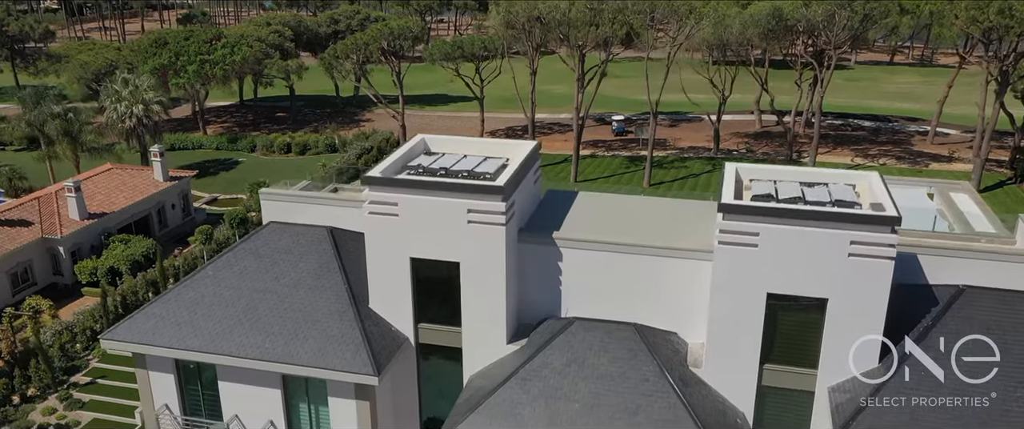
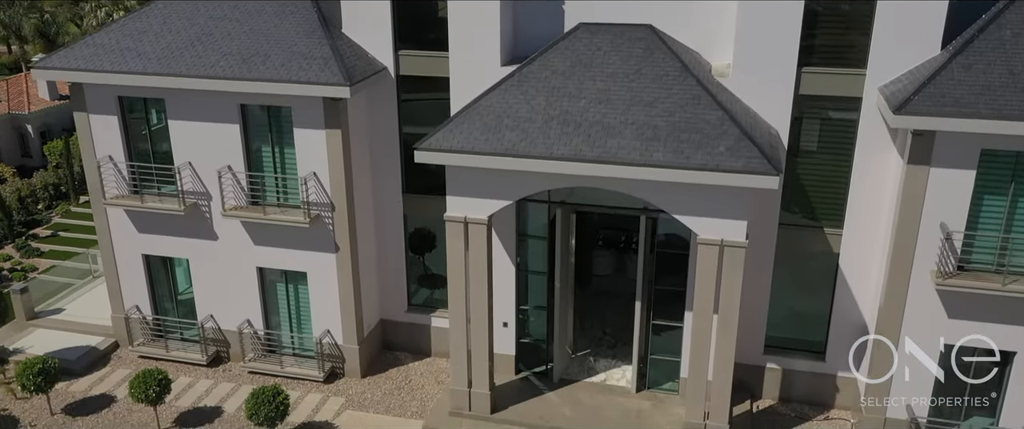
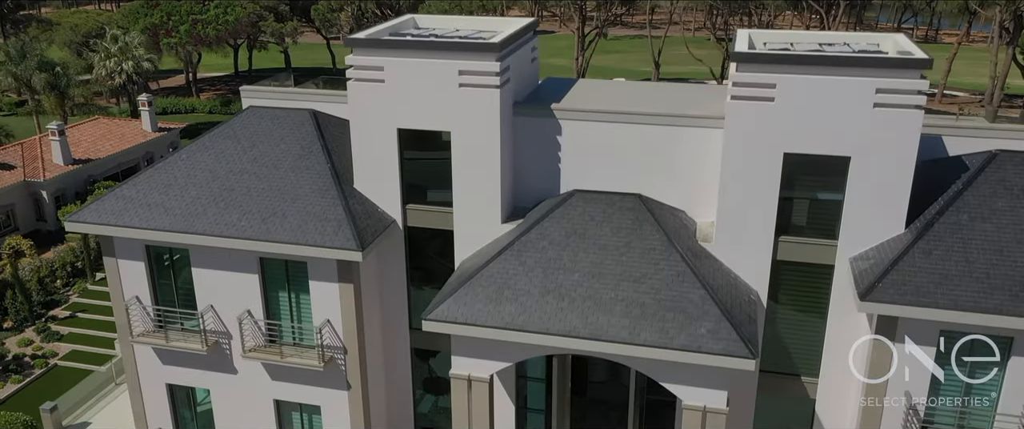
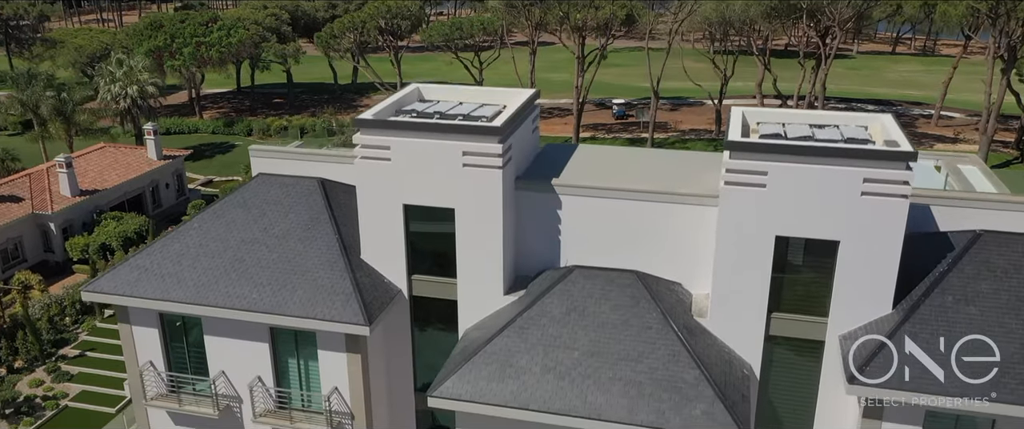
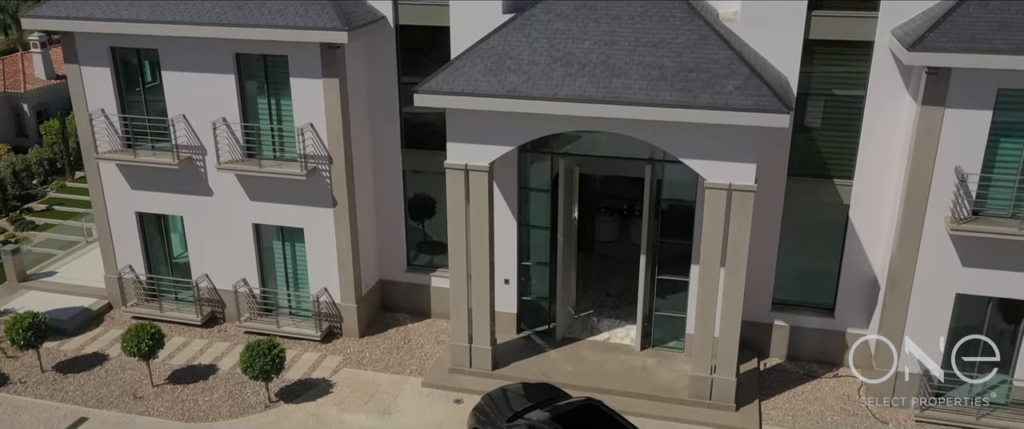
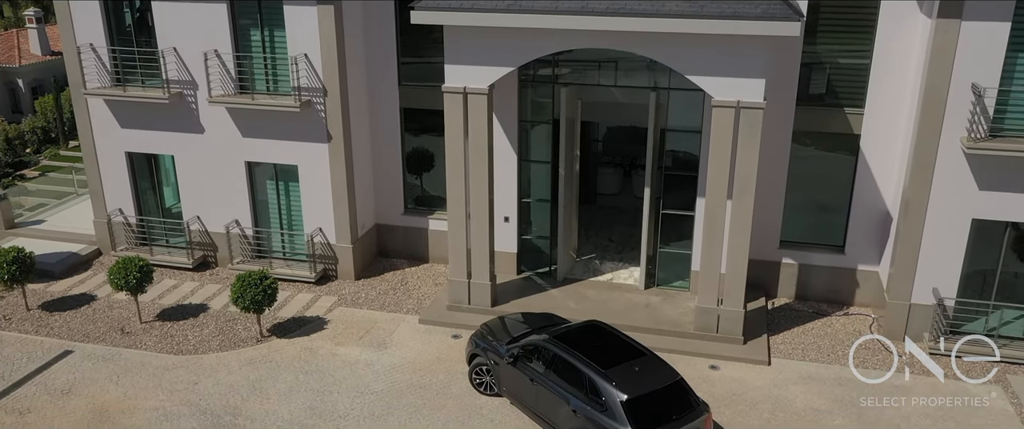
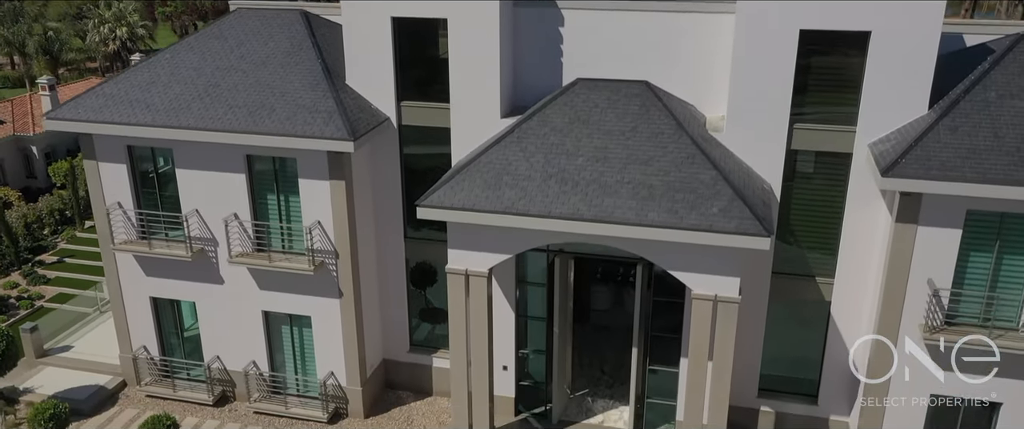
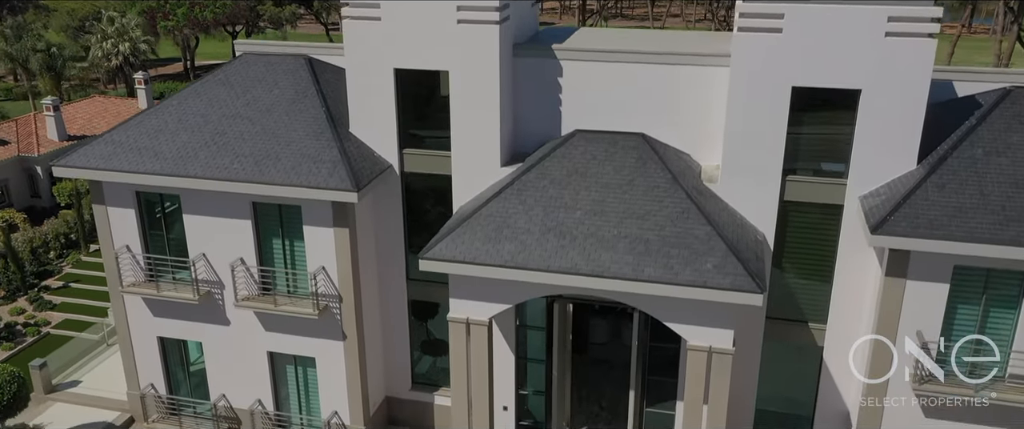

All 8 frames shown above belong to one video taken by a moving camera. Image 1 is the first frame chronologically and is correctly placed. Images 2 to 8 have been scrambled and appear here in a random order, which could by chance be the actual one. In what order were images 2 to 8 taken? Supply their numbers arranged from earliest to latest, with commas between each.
4, 3, 8, 7, 2, 5, 6
